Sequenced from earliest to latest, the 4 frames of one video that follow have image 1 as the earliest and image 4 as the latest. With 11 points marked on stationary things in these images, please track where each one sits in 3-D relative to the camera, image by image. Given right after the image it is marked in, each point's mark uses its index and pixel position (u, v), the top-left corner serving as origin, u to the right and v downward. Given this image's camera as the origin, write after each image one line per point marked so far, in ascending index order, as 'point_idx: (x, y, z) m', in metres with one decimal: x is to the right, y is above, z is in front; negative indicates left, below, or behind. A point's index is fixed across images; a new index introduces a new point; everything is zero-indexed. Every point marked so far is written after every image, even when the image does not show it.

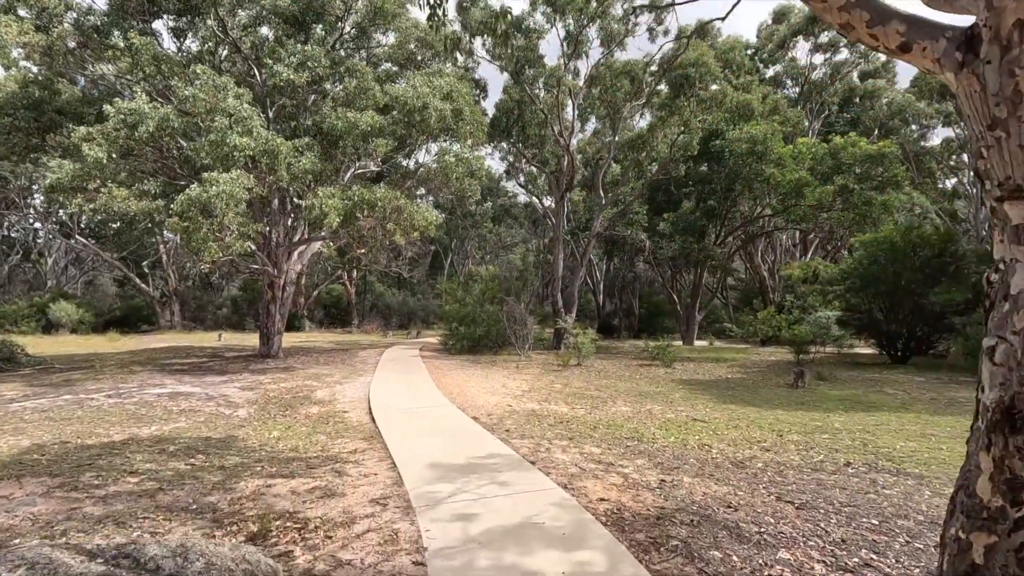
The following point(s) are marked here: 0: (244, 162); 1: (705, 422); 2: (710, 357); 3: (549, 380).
0: (-5.3, +2.5, +11.3) m
1: (+2.5, -1.8, +7.4) m
2: (+6.4, -2.2, +18.1) m
3: (+0.8, -1.9, +11.4) m
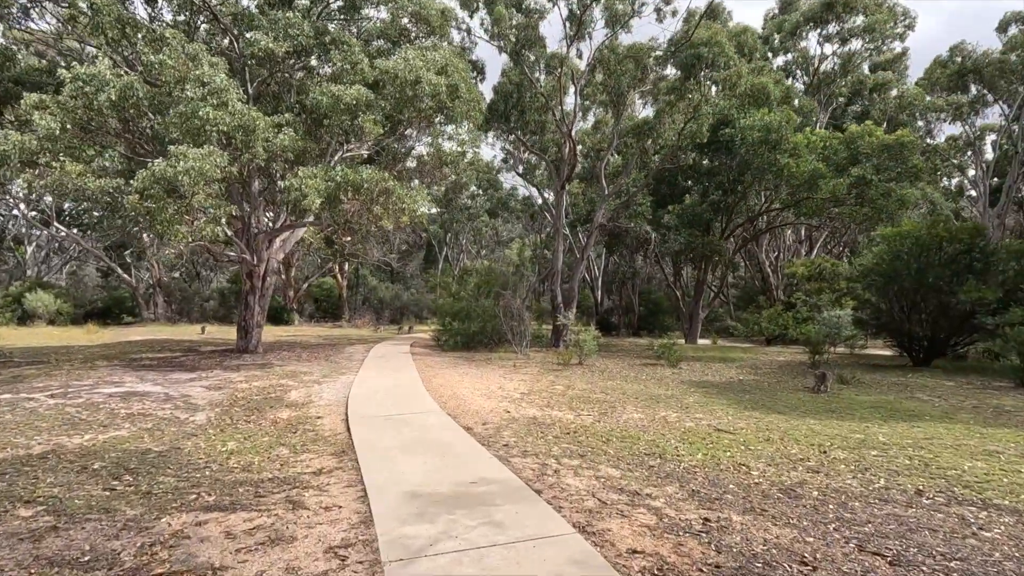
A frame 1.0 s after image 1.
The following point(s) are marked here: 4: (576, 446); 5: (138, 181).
0: (-5.3, +2.7, +10.2) m
1: (+2.5, -1.7, +6.4) m
2: (+6.2, -2.1, +17.2) m
3: (+0.7, -1.7, +10.4) m
4: (+0.6, -1.5, +5.3) m
5: (-6.0, +1.7, +9.1) m
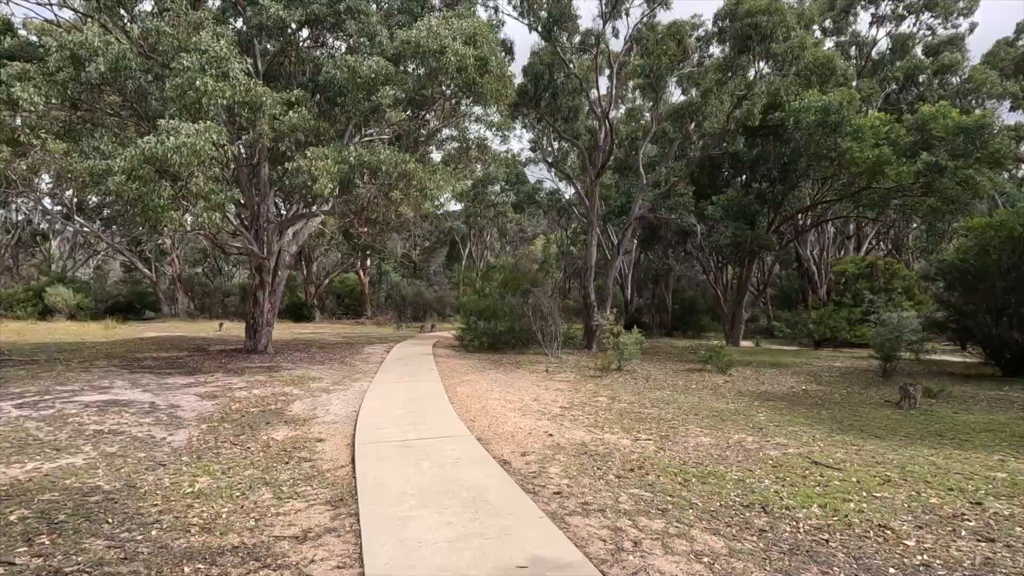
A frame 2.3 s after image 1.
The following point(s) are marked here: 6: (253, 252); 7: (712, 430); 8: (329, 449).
0: (-4.7, +2.8, +9.1) m
1: (+2.9, -1.6, +5.1) m
2: (+7.1, -2.0, +15.7) m
3: (+1.3, -1.7, +9.1) m
4: (+1.0, -1.5, +4.0) m
5: (-5.5, +1.8, +8.0) m
6: (-5.4, +0.7, +11.8) m
7: (+2.4, -1.7, +6.7) m
8: (-1.7, -1.5, +5.1) m
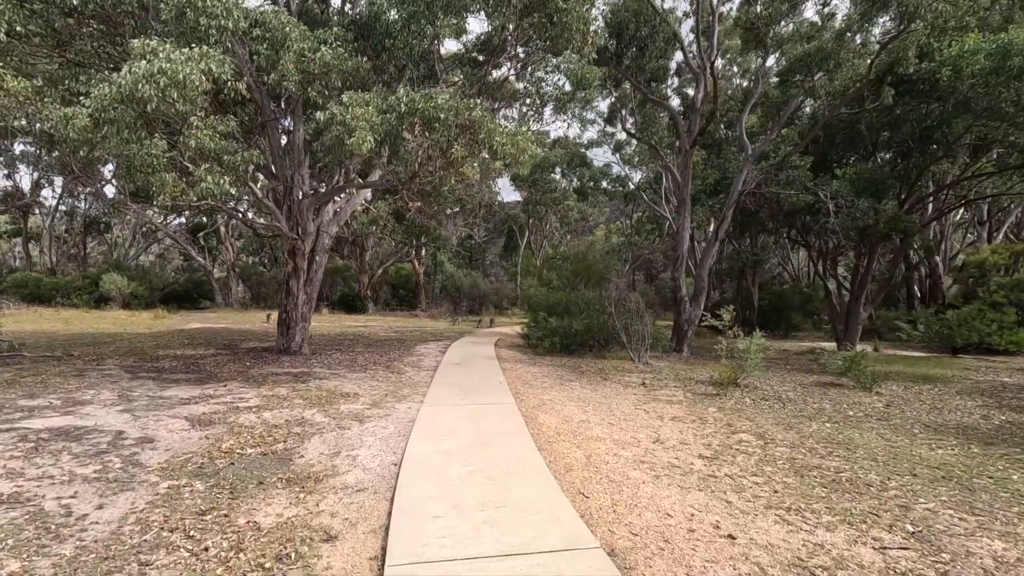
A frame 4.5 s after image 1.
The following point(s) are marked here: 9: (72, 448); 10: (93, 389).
0: (-3.5, +3.0, +7.0) m
1: (+3.7, -1.6, +2.3) m
2: (+8.8, -1.9, +12.5) m
3: (+2.4, -1.6, +6.5) m
4: (+1.7, -1.4, +1.5) m
5: (-4.4, +2.0, +6.0) m
6: (-3.9, +1.0, +9.8) m
7: (+3.3, -1.6, +4.0) m
8: (-0.9, -1.4, +2.8) m
9: (-3.6, -1.3, +4.7) m
10: (-5.3, -1.3, +7.2) m
